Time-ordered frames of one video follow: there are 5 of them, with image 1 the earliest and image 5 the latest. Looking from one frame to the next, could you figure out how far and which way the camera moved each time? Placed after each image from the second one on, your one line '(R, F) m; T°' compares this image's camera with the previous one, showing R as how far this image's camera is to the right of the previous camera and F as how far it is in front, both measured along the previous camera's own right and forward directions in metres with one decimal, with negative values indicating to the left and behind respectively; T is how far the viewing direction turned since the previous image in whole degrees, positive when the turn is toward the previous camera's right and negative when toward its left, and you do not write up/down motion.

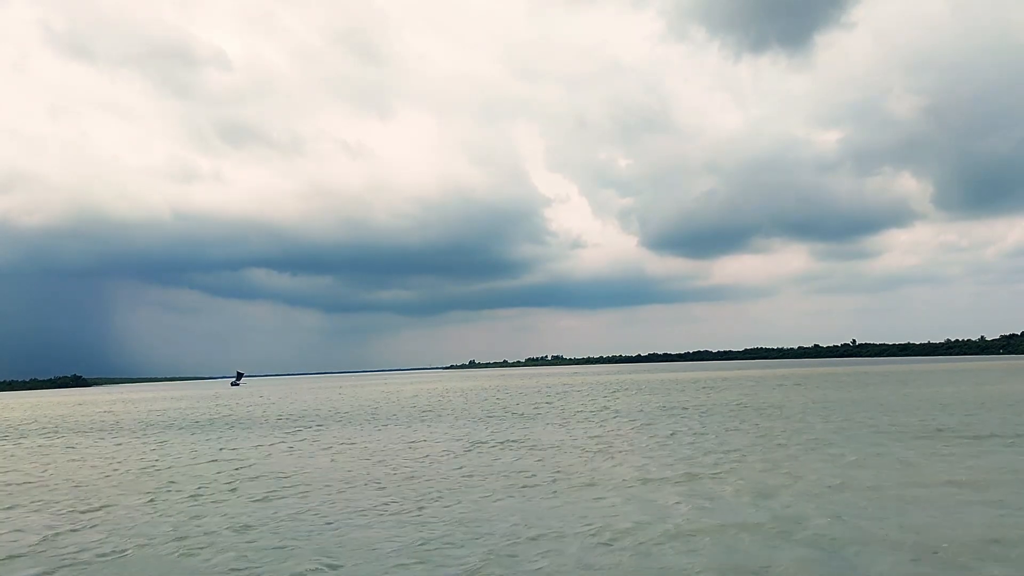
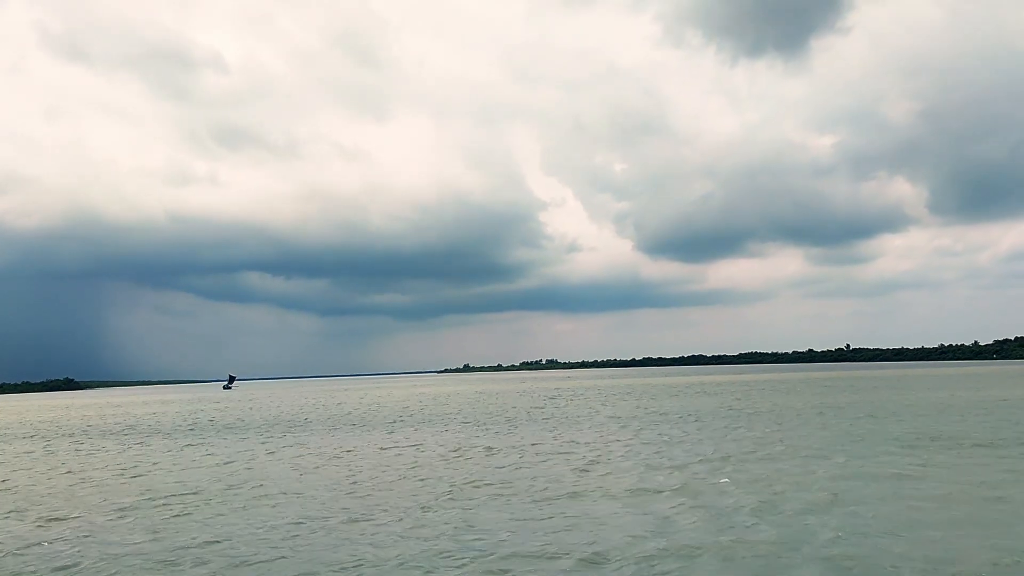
(-5.9, +3.7) m; 0°
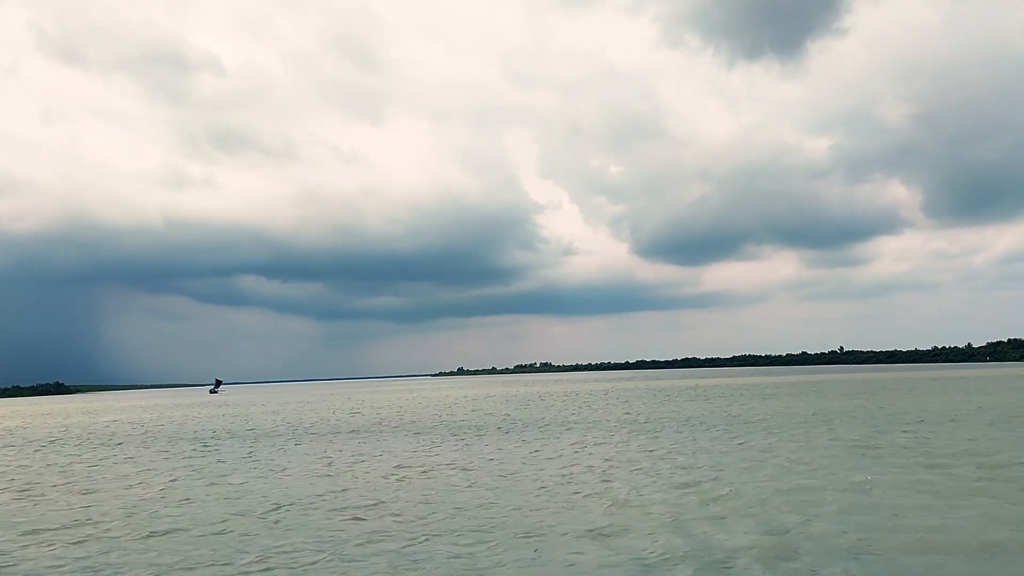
(+2.5, +3.0) m; 0°
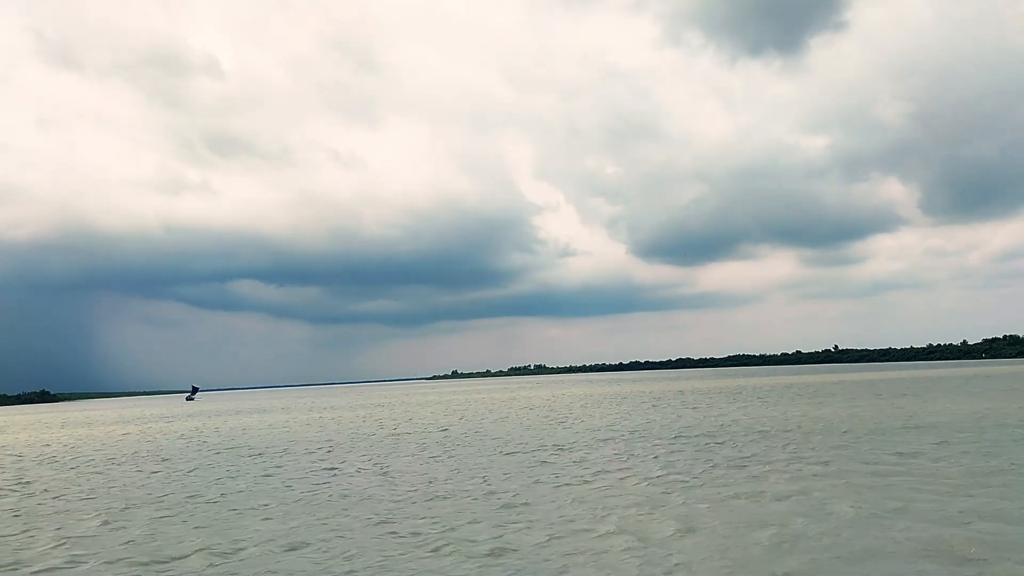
(+6.2, +4.8) m; 0°
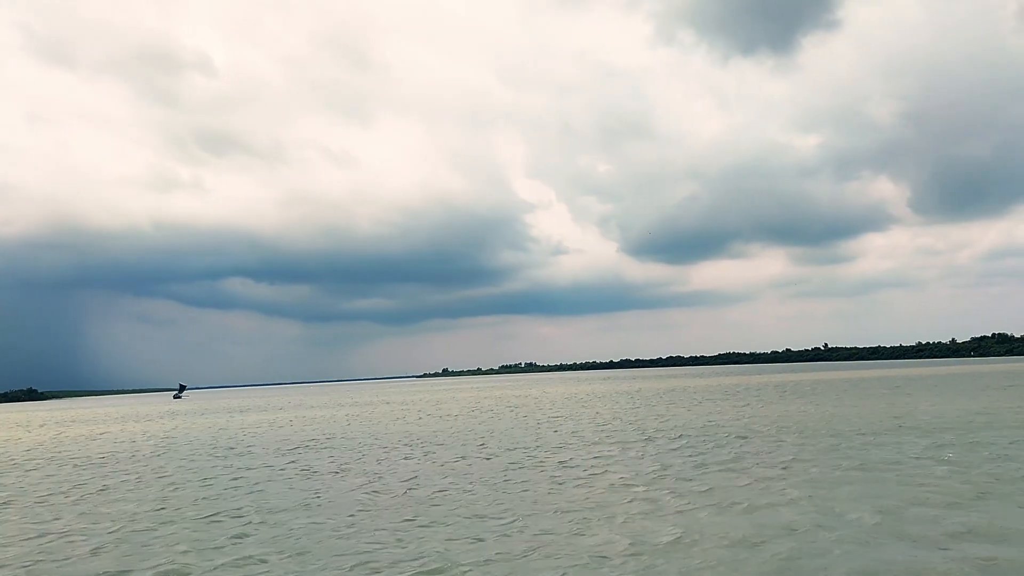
(+1.8, -0.9) m; +1°
